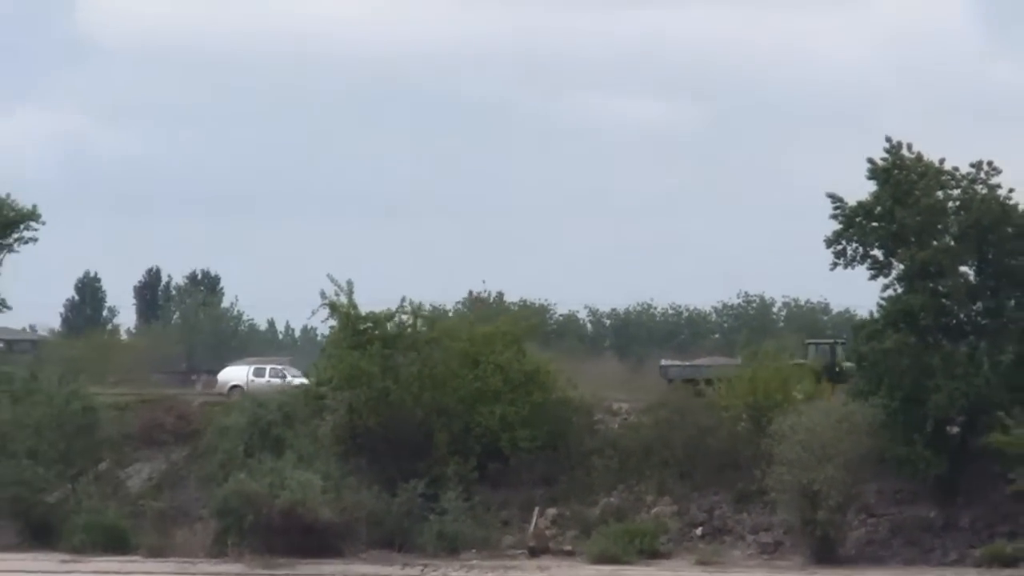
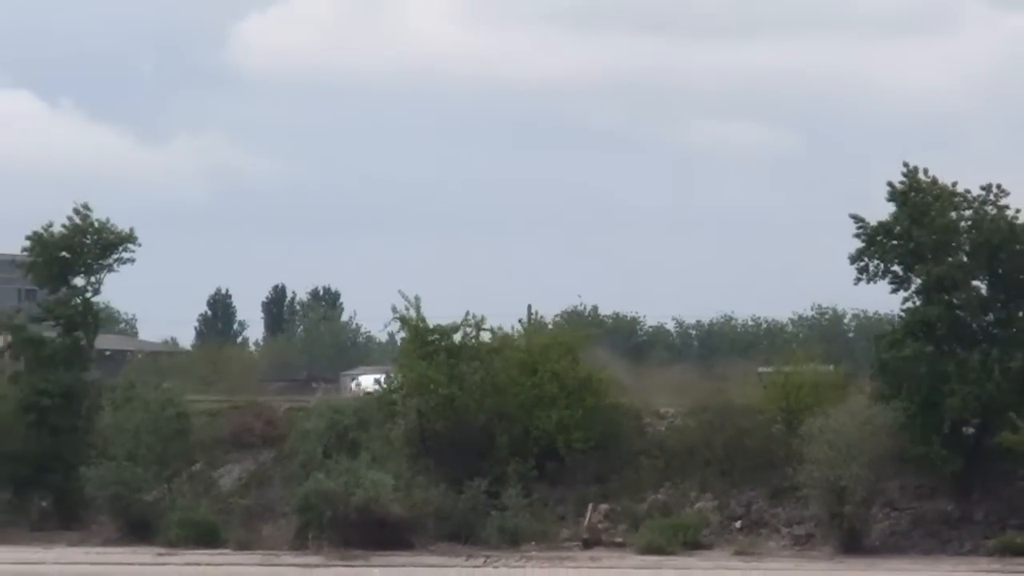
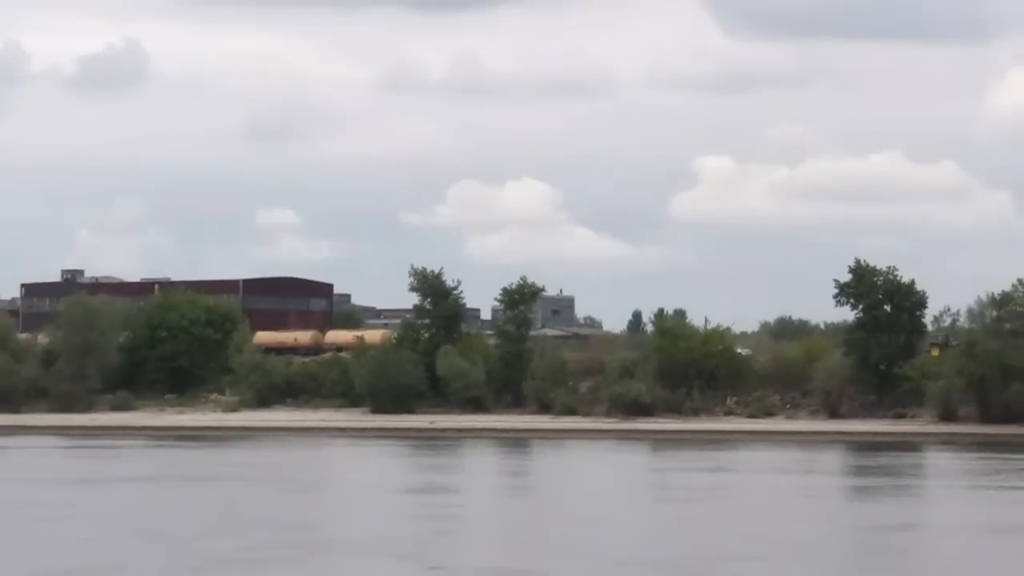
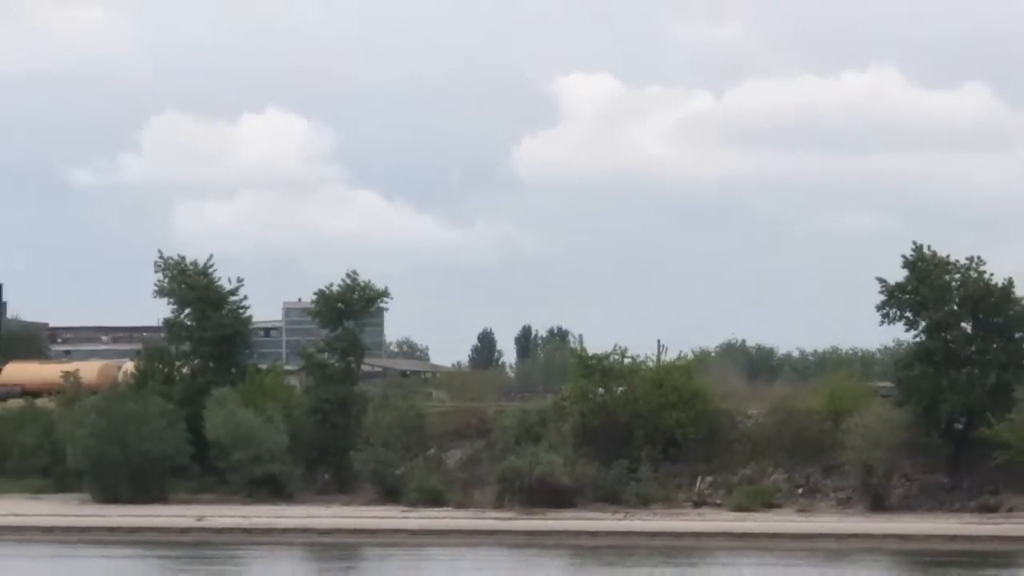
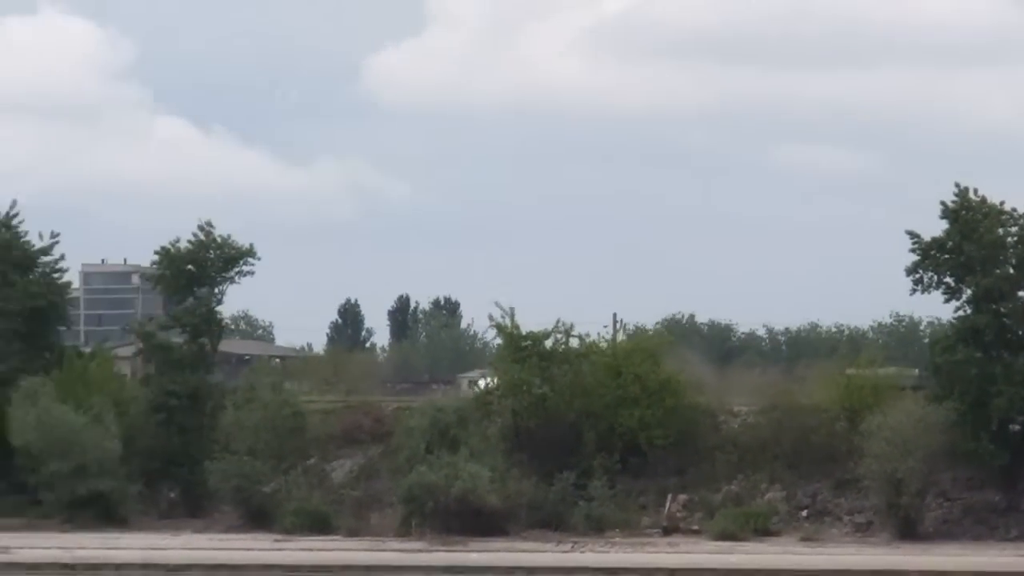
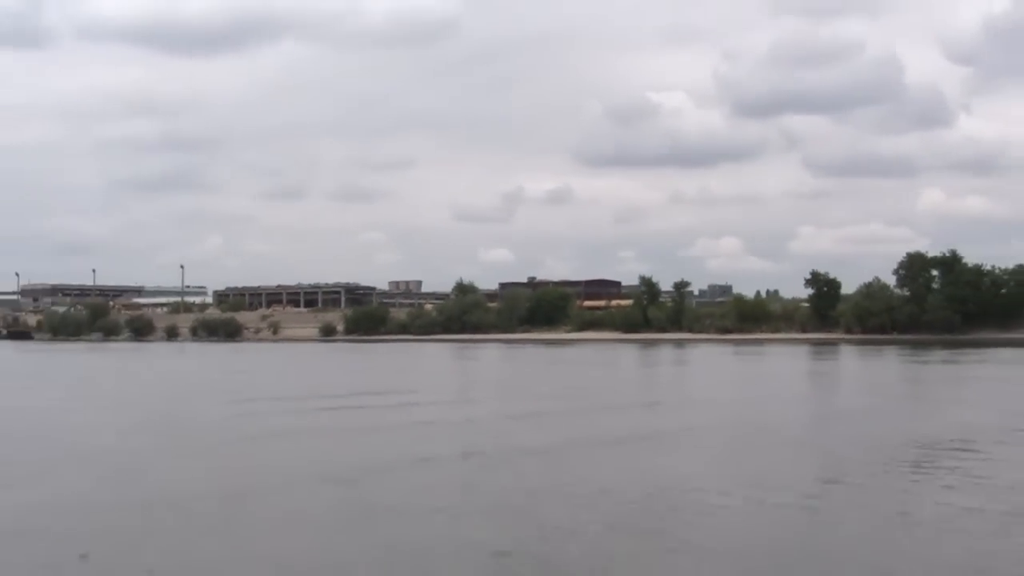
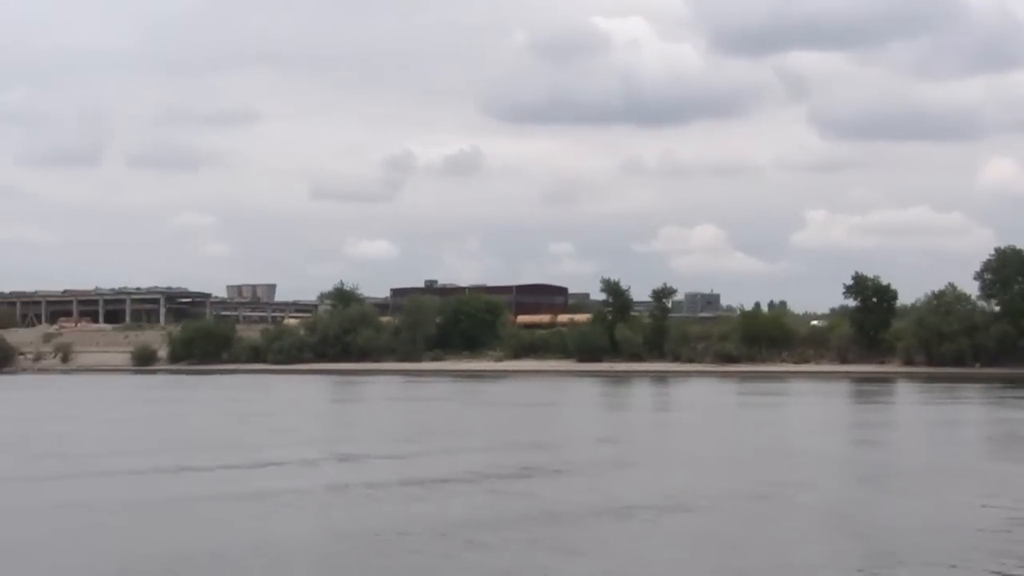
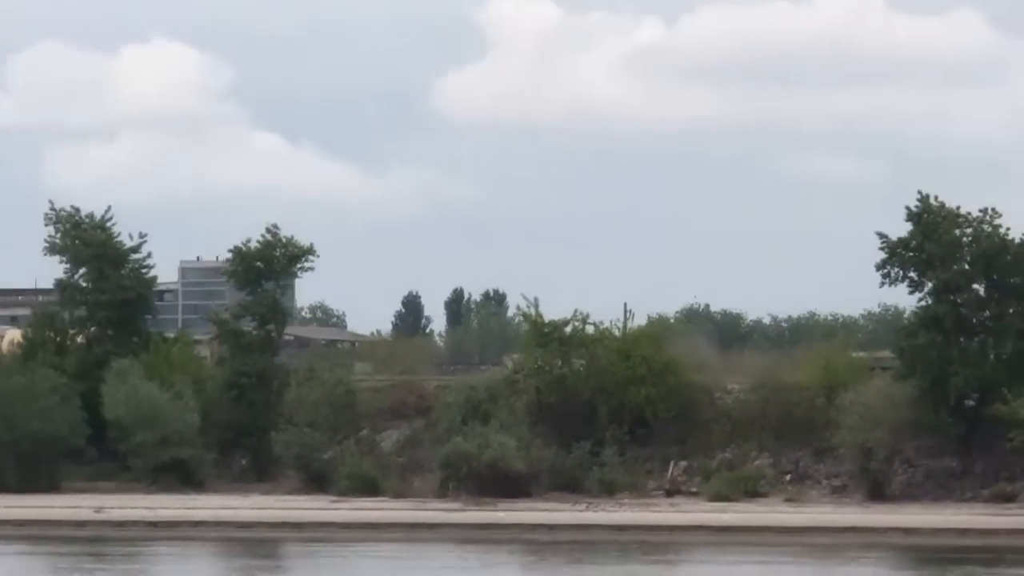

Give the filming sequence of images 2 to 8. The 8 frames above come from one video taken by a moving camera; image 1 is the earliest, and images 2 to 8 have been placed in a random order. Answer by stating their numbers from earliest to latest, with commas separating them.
2, 5, 8, 4, 3, 7, 6
